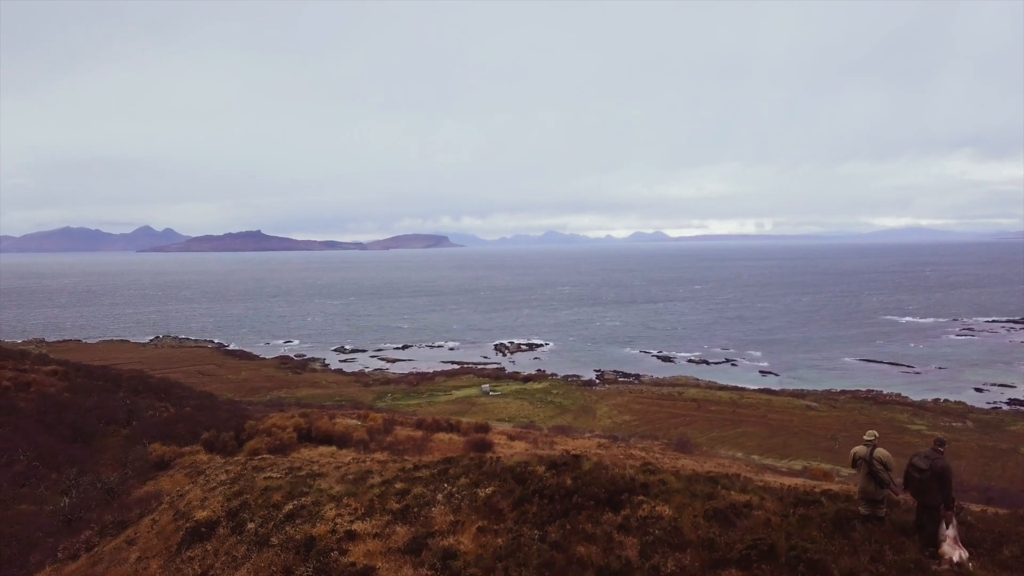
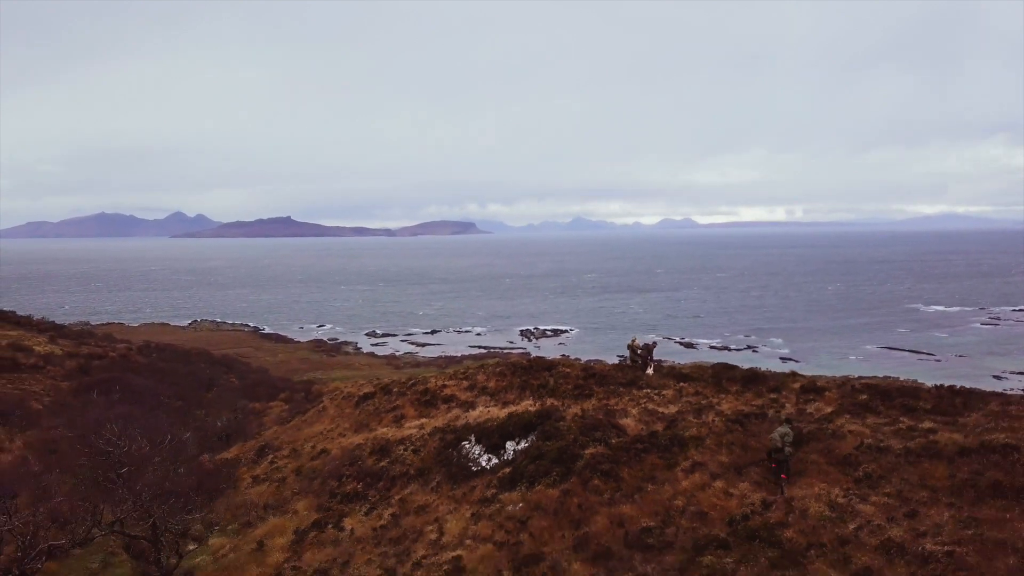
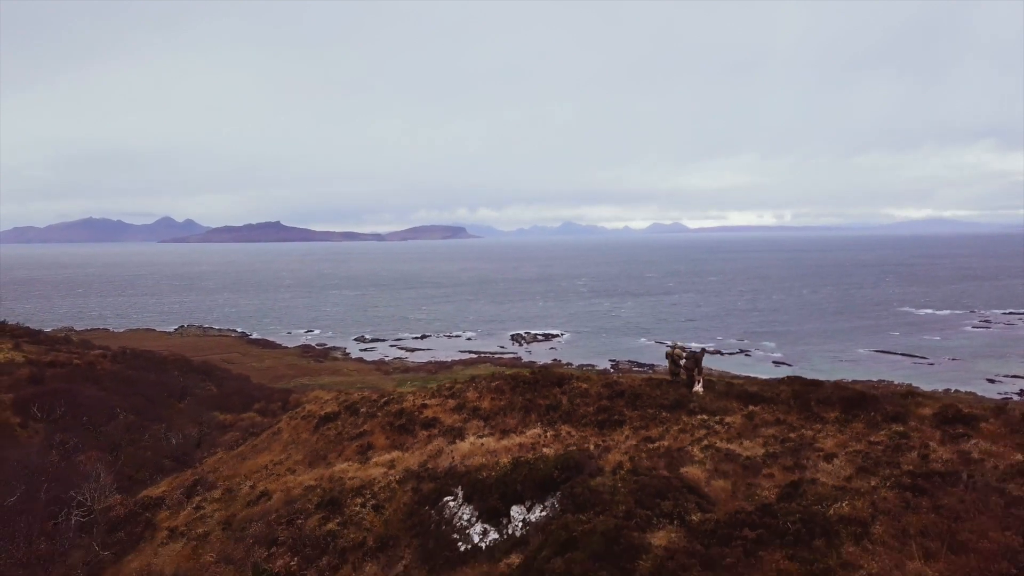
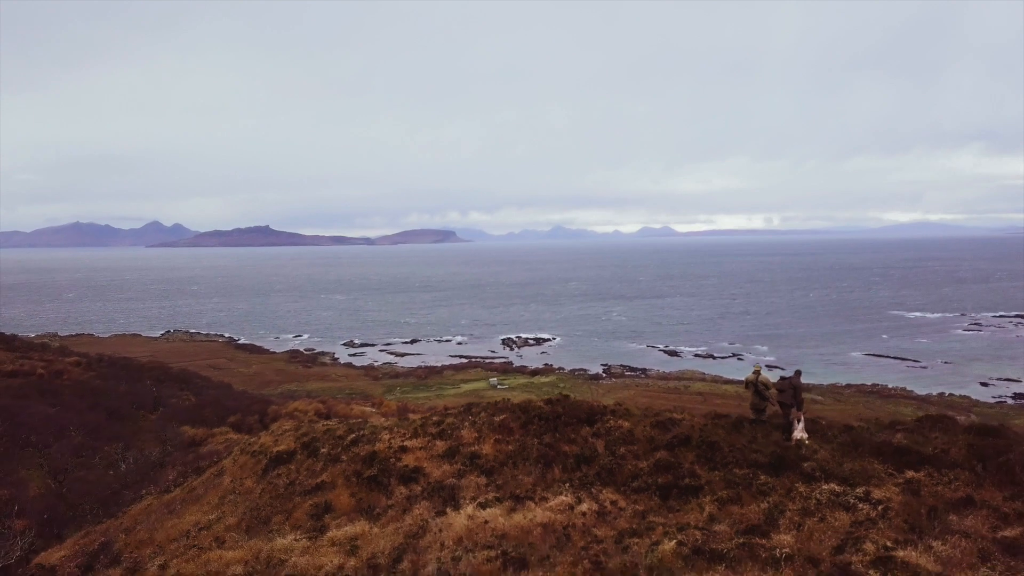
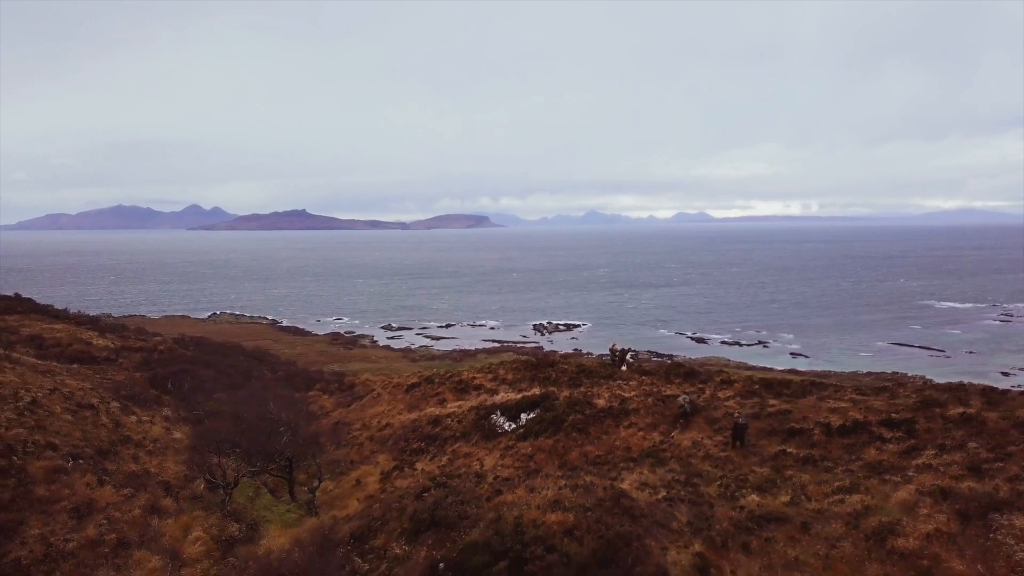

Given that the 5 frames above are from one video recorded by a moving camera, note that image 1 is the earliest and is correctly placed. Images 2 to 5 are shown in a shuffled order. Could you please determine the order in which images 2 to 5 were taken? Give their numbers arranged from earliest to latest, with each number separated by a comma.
4, 3, 2, 5
